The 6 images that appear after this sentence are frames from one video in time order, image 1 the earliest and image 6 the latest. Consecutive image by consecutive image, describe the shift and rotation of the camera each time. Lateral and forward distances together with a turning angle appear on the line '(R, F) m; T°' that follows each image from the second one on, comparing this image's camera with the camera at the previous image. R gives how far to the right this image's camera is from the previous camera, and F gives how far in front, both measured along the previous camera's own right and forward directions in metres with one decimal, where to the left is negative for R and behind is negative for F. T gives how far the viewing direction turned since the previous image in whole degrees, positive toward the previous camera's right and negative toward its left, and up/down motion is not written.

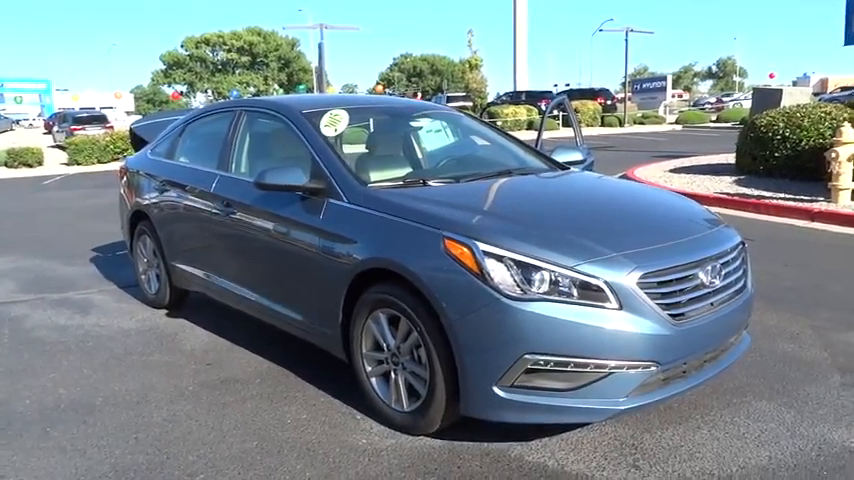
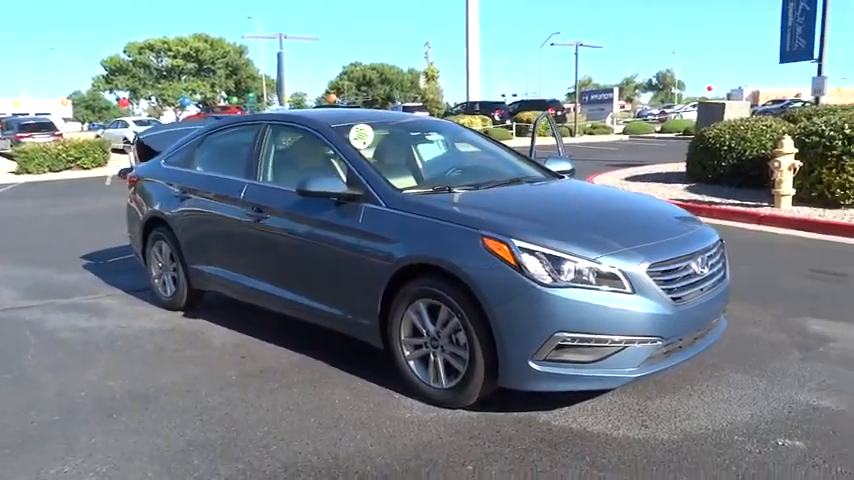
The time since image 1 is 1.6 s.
(-0.5, -0.5) m; +5°
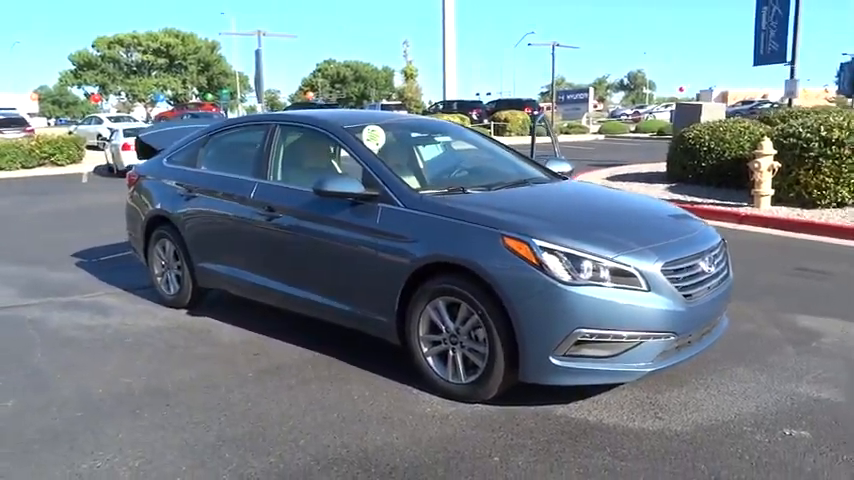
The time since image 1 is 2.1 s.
(-0.3, -0.1) m; +2°
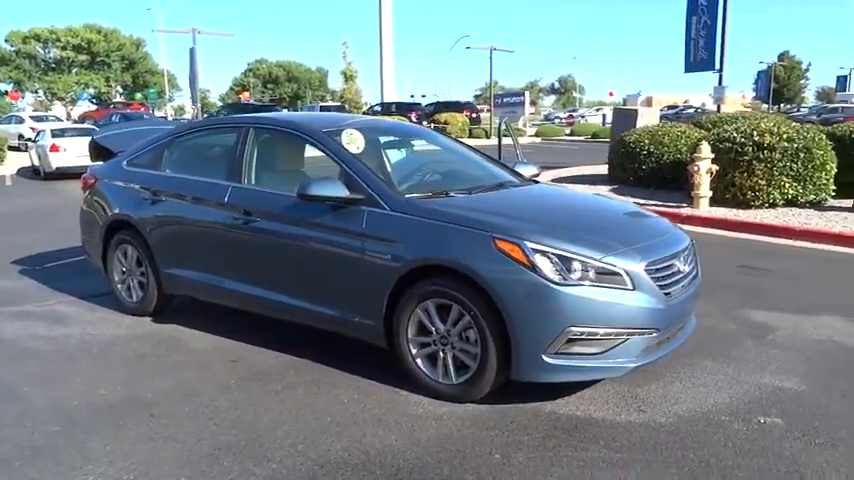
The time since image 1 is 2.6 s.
(-0.4, 0.0) m; +6°
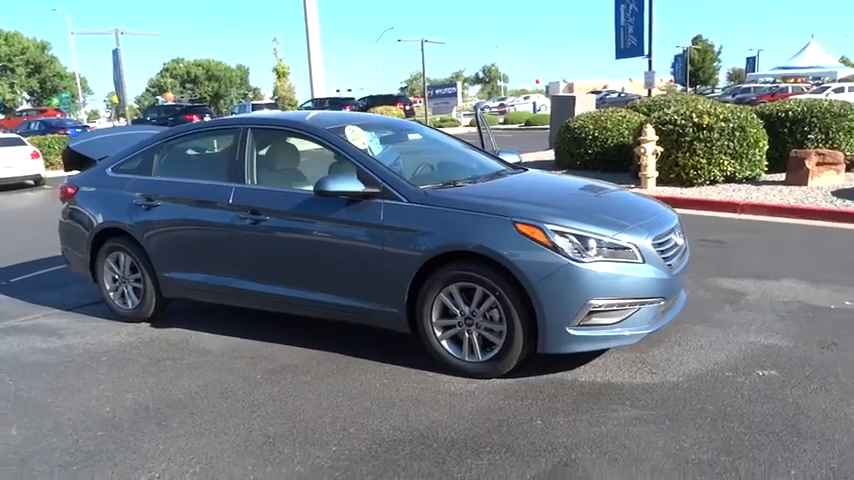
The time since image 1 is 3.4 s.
(-0.6, -0.2) m; +6°
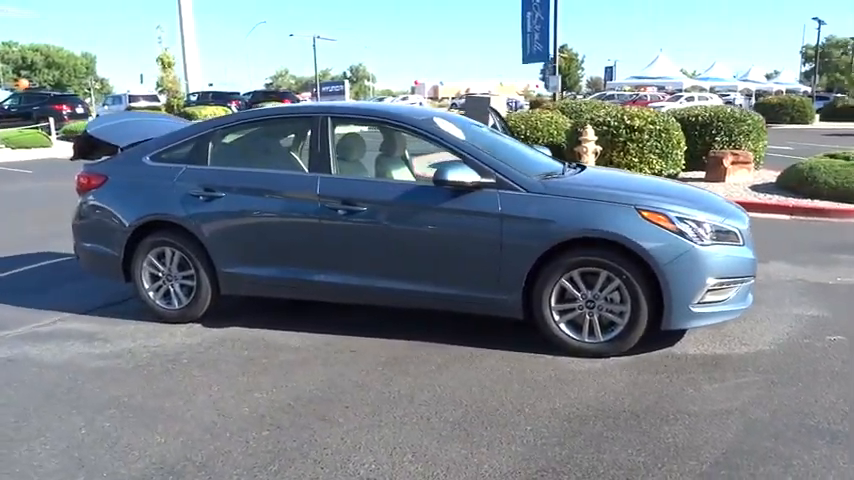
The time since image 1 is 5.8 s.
(-1.9, +0.1) m; +12°
